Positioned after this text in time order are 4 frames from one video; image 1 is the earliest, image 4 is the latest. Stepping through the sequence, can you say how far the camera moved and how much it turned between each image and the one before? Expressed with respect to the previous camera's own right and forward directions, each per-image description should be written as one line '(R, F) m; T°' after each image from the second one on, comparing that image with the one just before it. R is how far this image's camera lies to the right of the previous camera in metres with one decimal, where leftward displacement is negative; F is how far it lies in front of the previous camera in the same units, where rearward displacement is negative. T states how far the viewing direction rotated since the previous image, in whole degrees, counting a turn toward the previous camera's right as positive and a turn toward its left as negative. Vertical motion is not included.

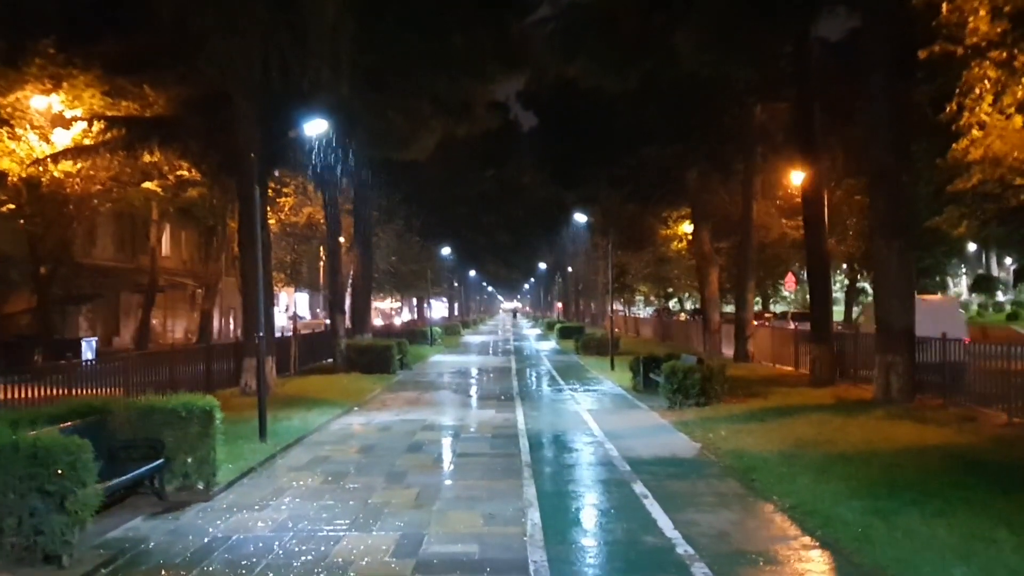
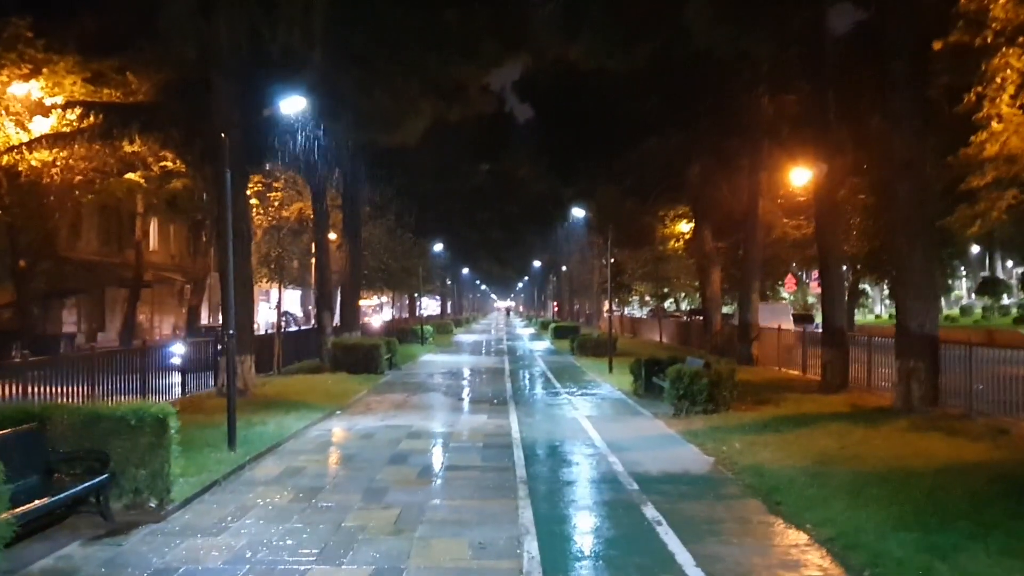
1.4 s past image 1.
(0.0, +1.3) m; 0°
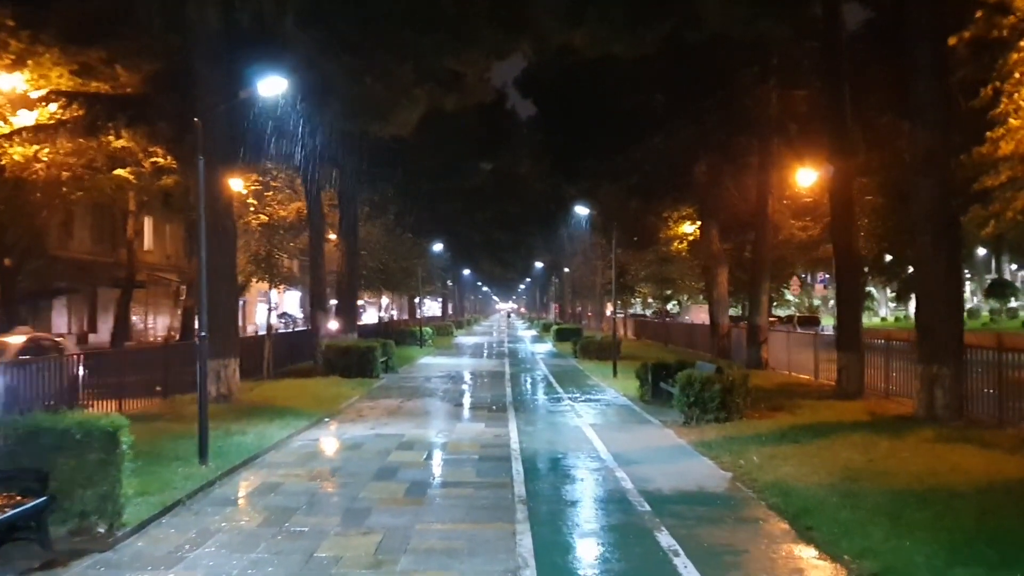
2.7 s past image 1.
(0.0, +1.1) m; 0°
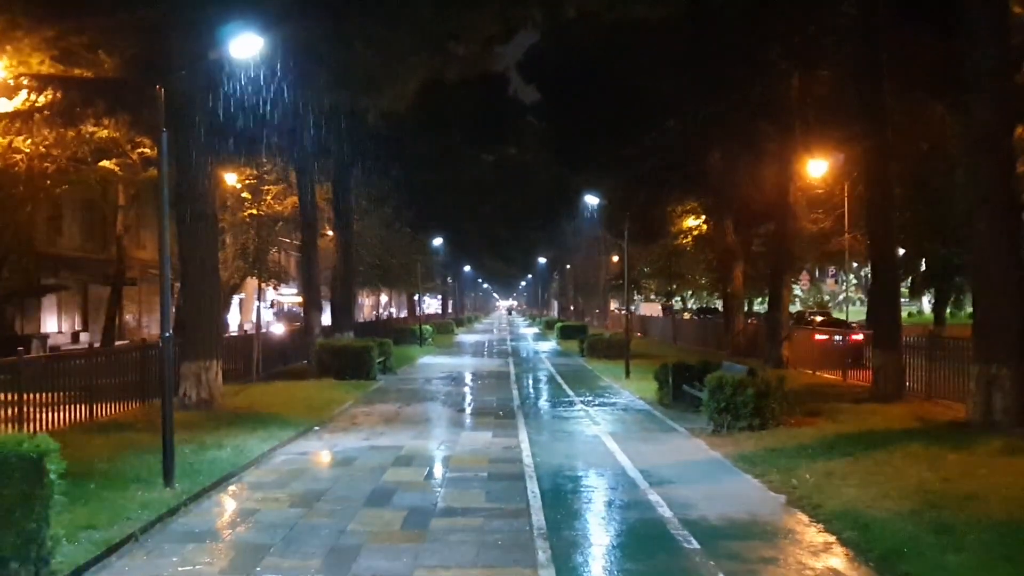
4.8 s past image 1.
(-0.1, +1.7) m; 0°
